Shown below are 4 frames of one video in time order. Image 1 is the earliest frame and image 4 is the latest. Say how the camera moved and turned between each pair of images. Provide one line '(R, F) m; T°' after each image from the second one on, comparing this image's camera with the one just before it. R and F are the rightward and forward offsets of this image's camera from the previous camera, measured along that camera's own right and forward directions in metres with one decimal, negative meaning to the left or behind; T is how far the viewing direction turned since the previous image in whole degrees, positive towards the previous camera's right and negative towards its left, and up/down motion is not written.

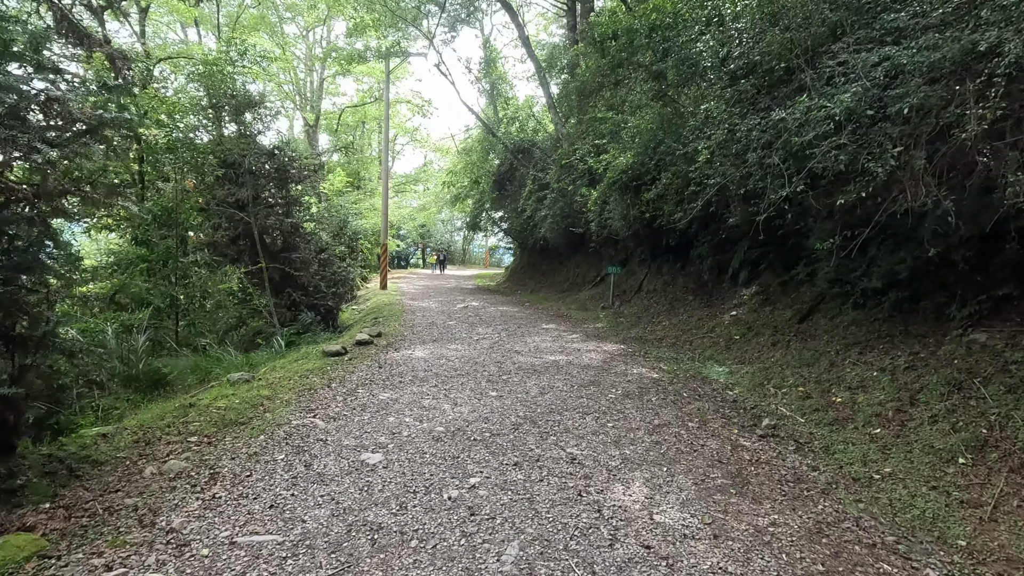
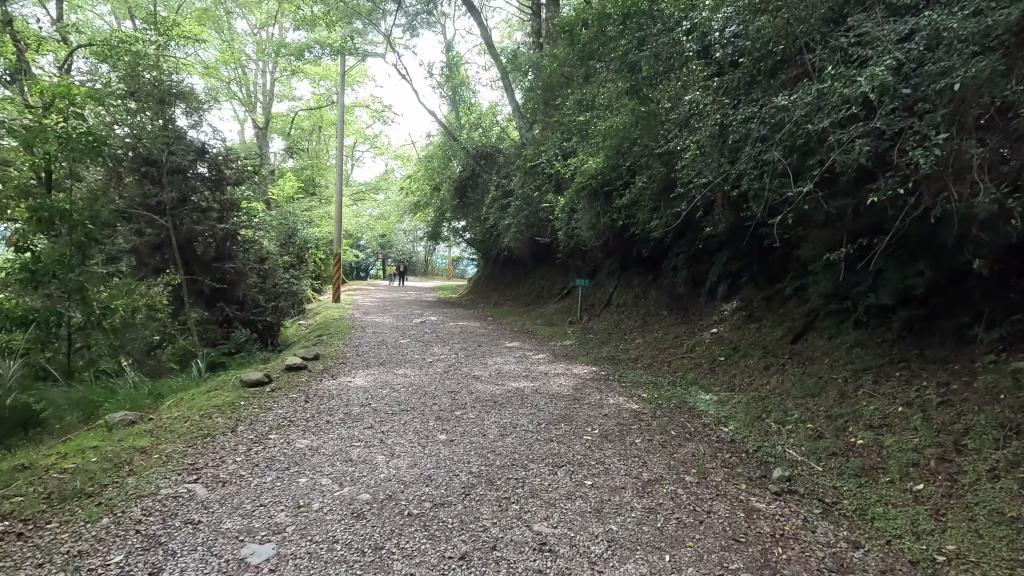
(+0.1, +1.0) m; +4°
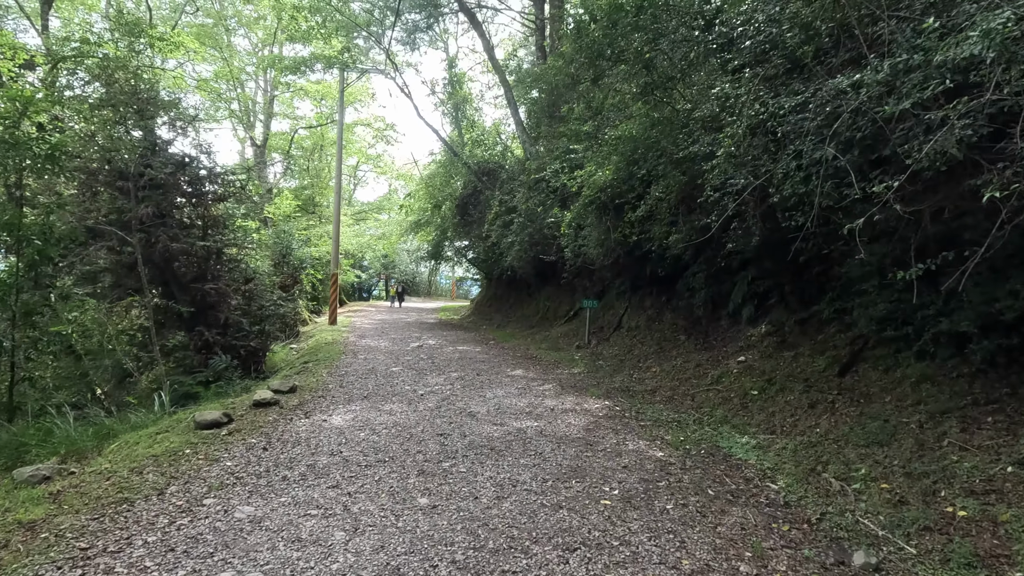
(0.0, +0.8) m; -1°
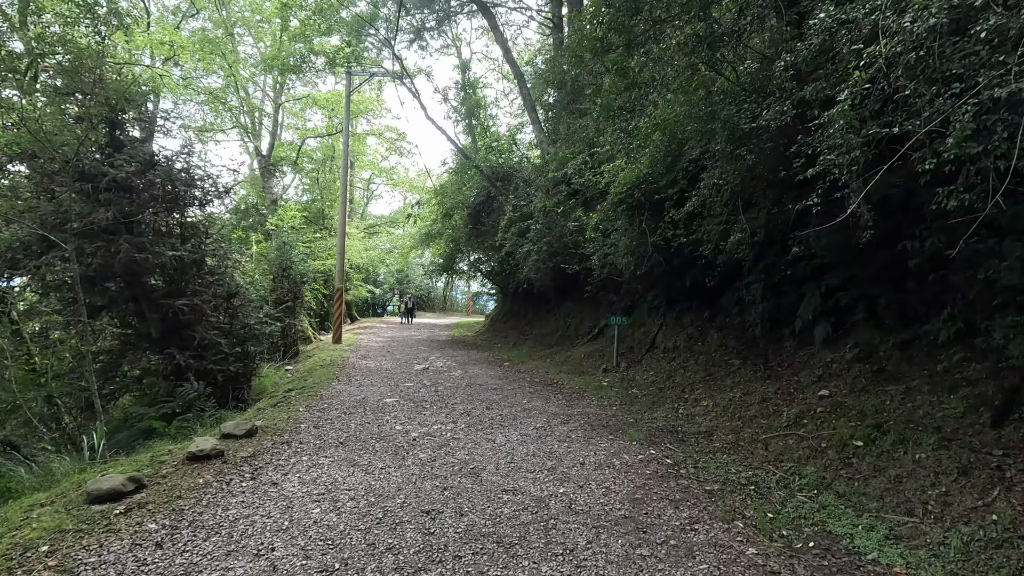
(0.0, +1.5) m; -2°
